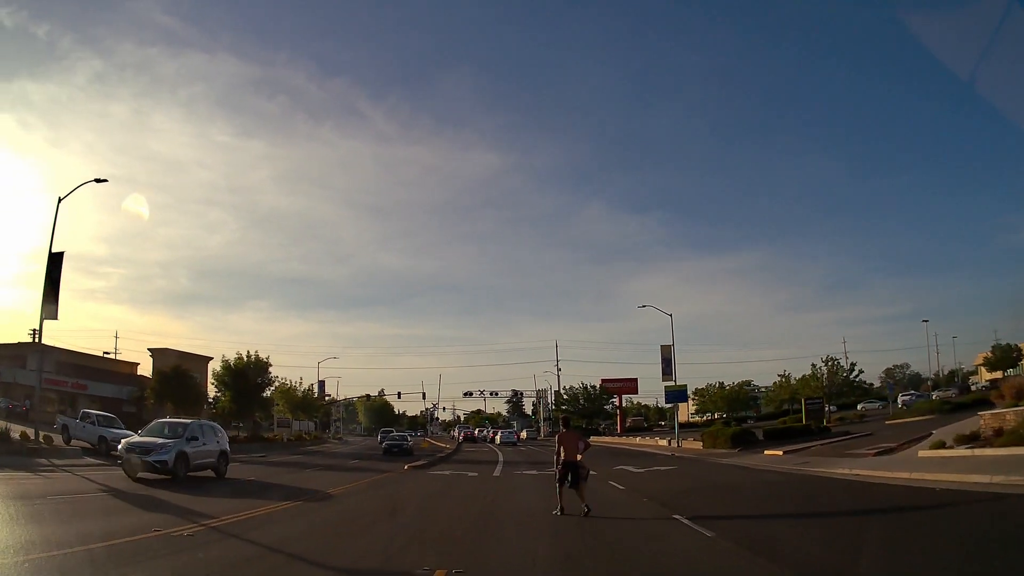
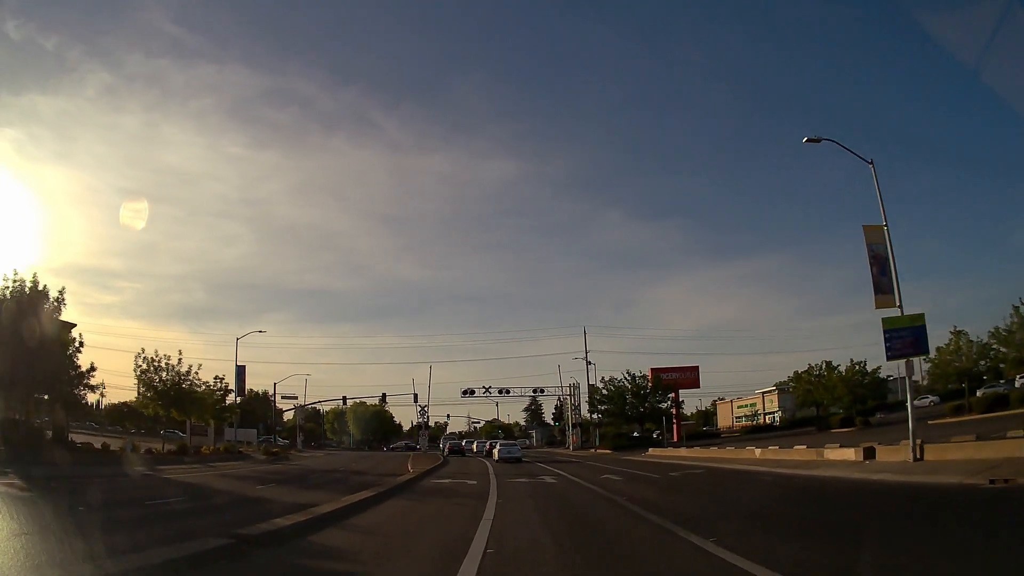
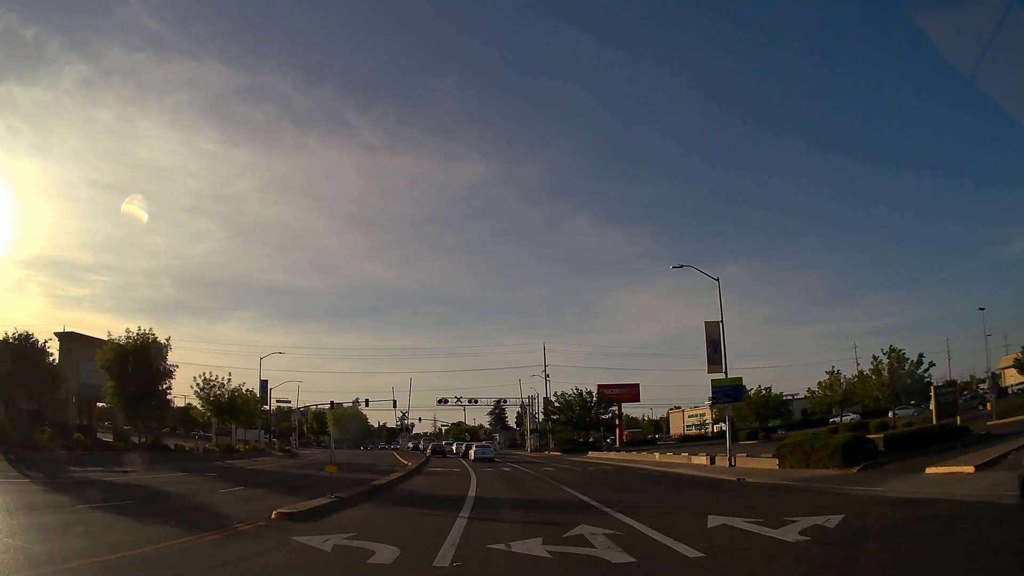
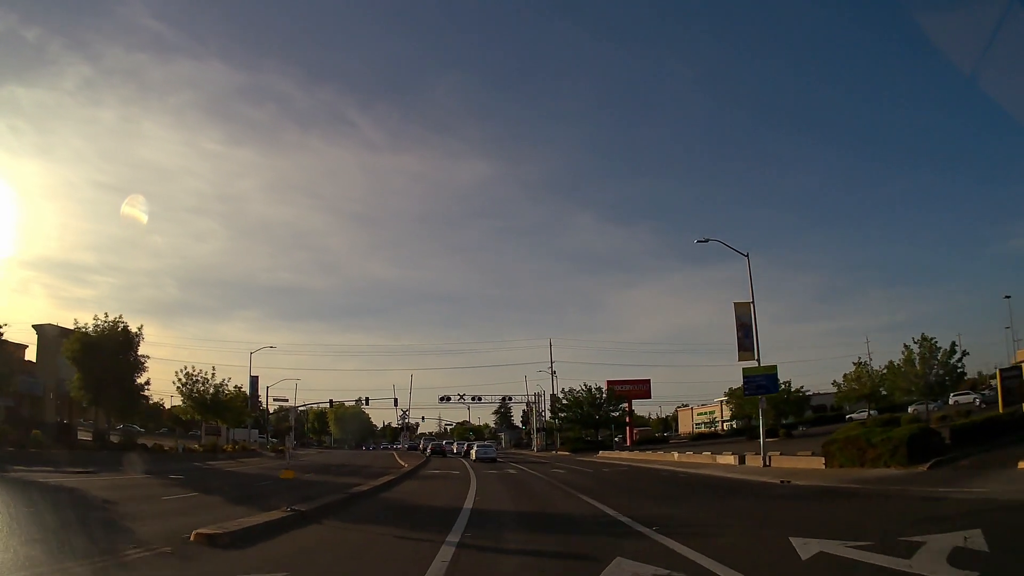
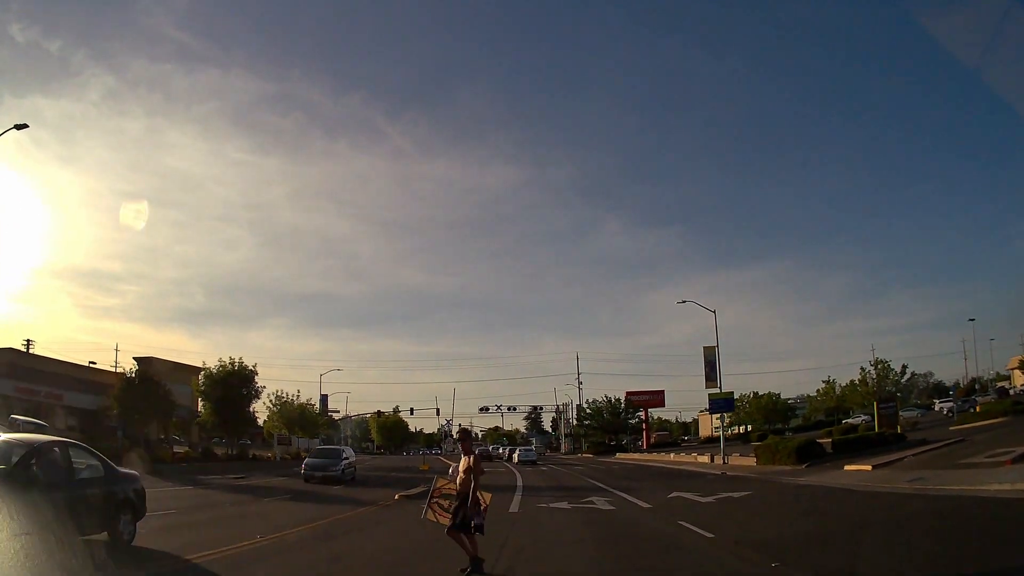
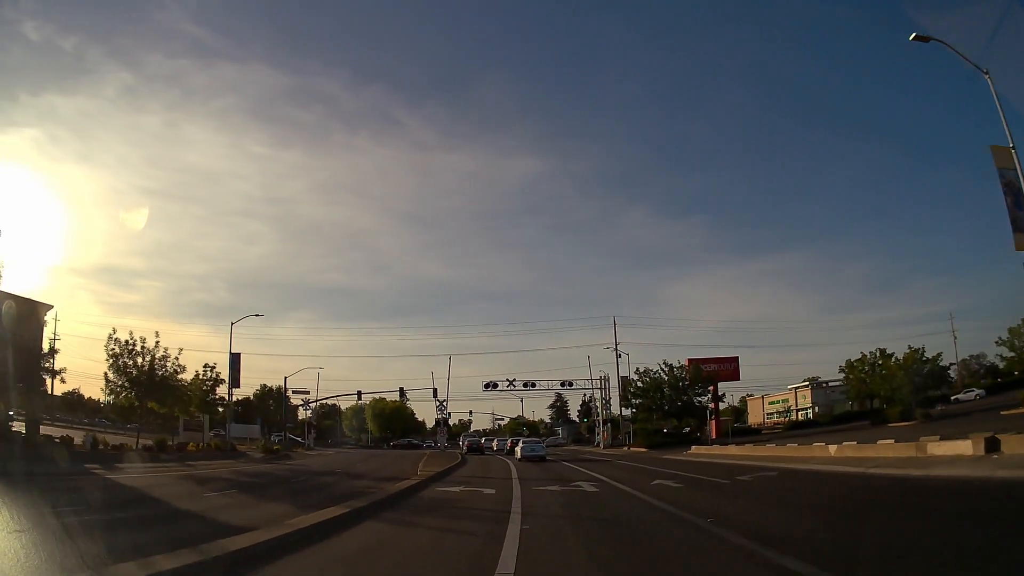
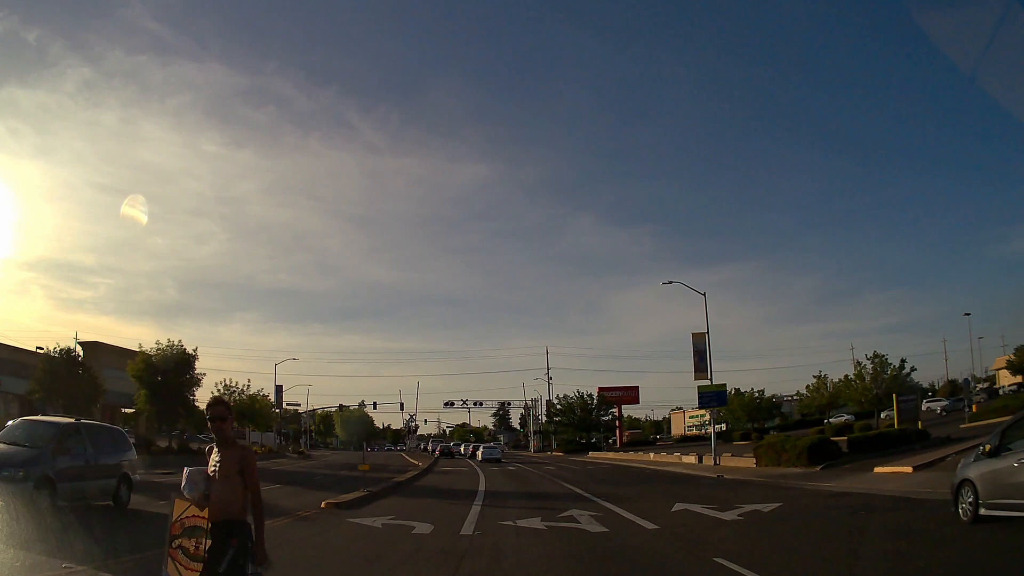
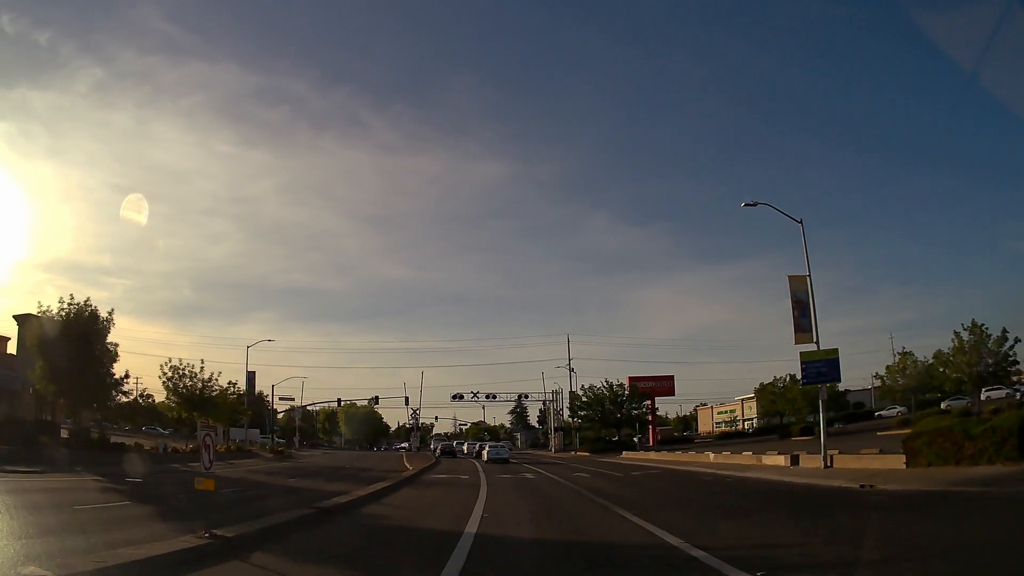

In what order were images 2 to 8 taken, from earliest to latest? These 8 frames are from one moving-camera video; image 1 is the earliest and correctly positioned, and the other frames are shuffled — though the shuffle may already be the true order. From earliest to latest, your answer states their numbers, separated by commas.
5, 7, 3, 4, 8, 2, 6
